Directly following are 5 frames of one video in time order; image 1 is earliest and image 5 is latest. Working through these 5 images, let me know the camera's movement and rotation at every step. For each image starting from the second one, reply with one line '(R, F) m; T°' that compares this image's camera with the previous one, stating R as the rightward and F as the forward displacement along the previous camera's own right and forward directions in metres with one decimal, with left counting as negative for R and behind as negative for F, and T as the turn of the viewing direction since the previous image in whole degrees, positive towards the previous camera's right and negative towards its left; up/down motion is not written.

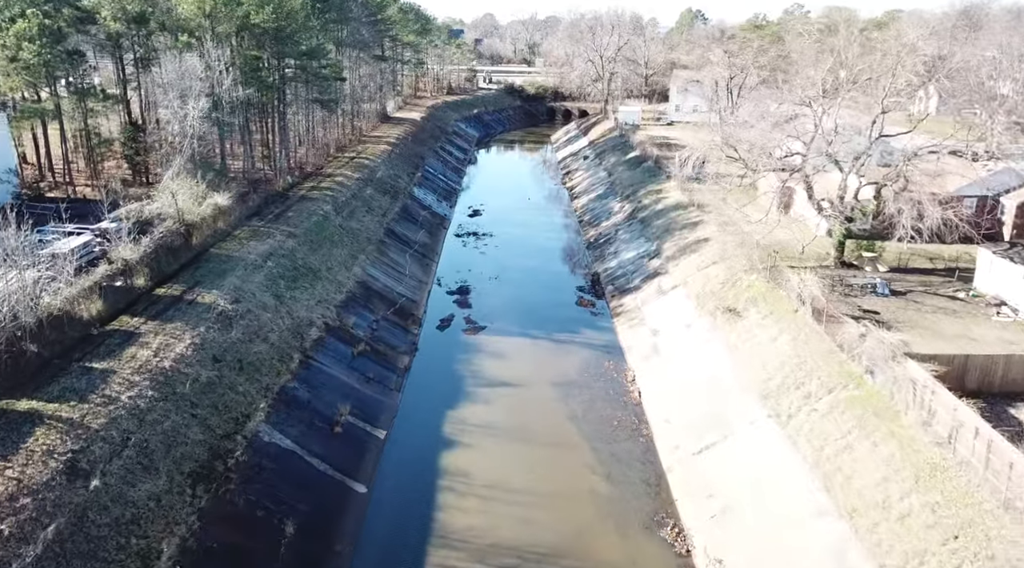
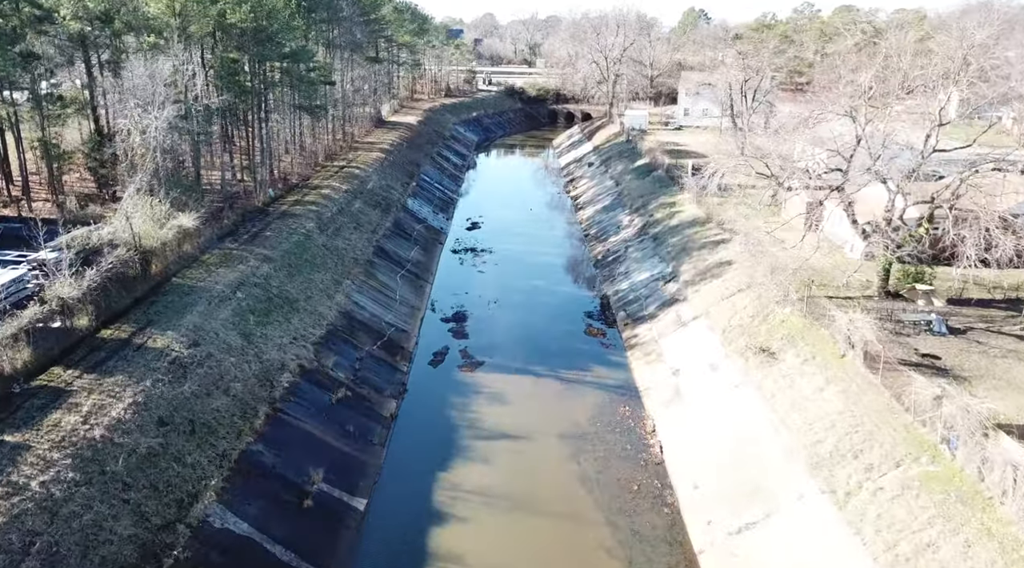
(0.0, +2.9) m; 0°
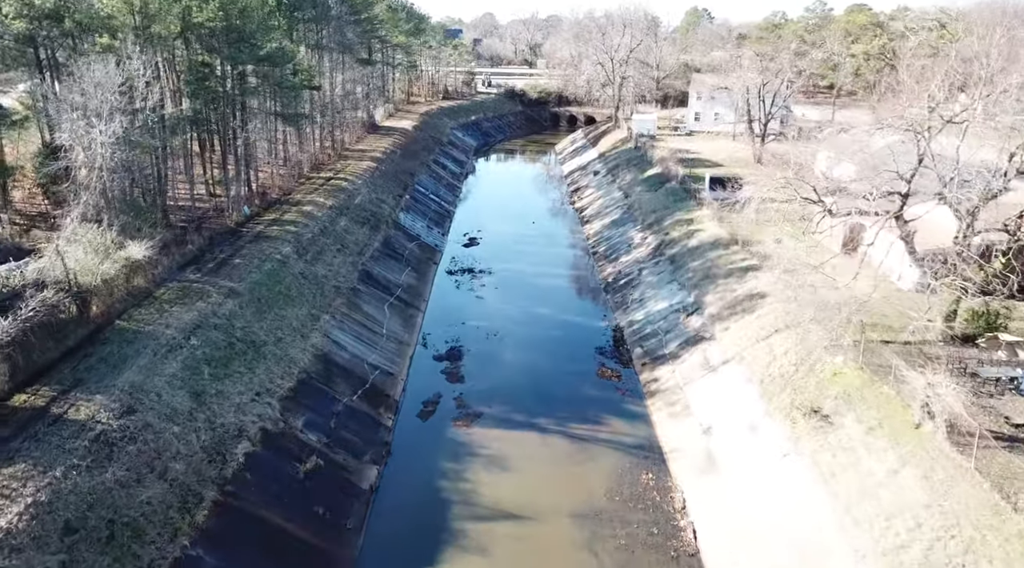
(0.0, +3.3) m; 0°
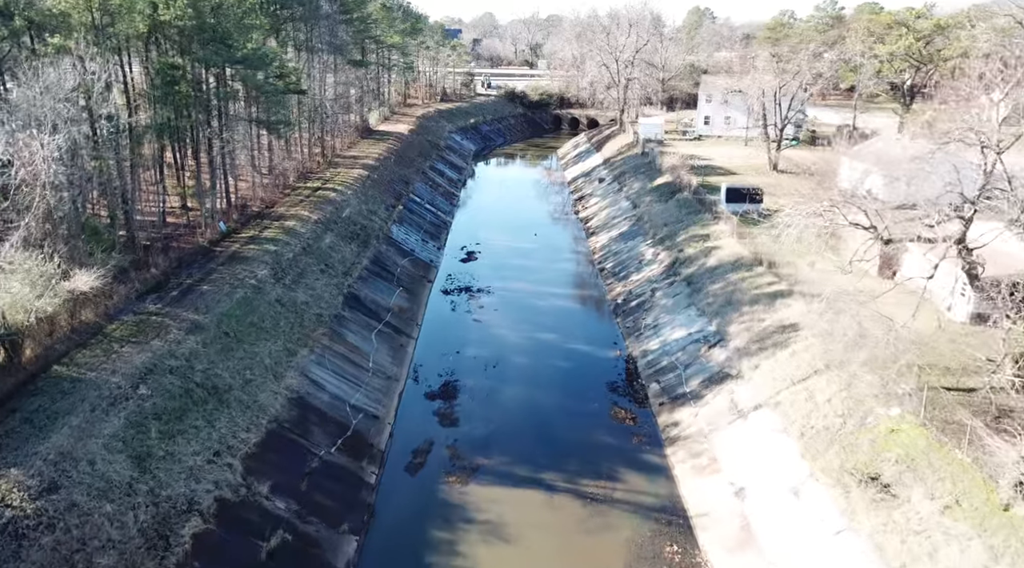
(0.0, +2.6) m; 0°
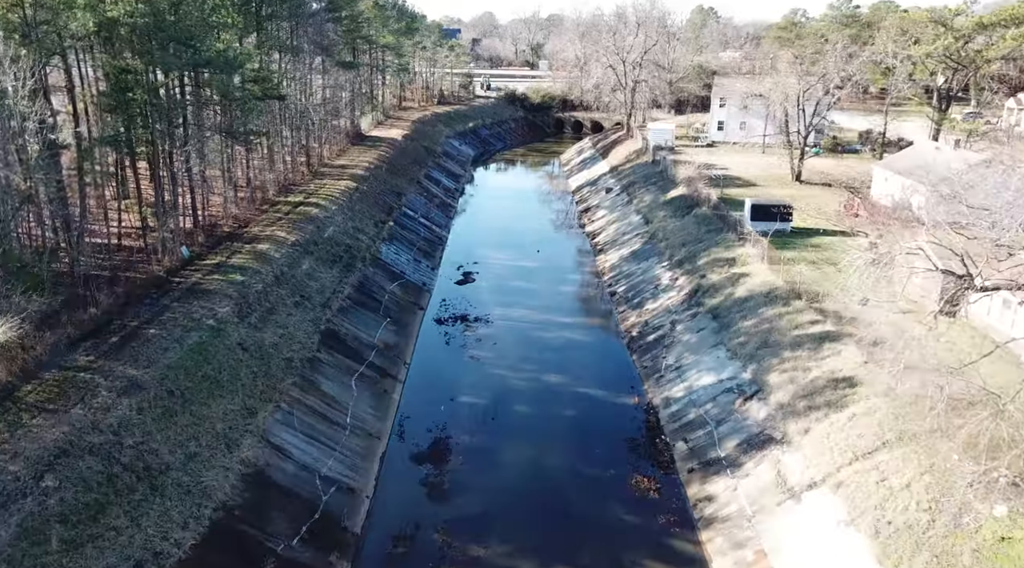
(0.0, +3.3) m; 0°
